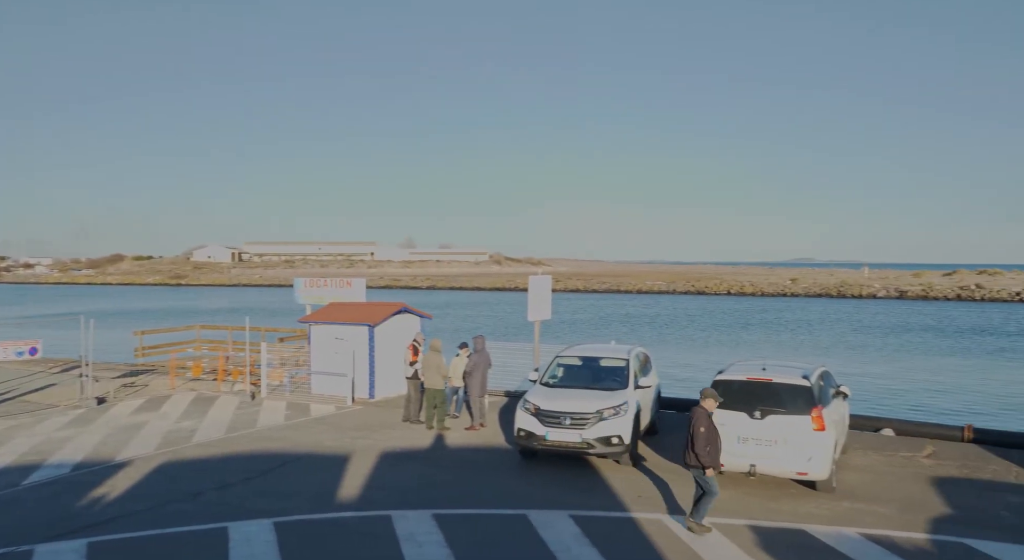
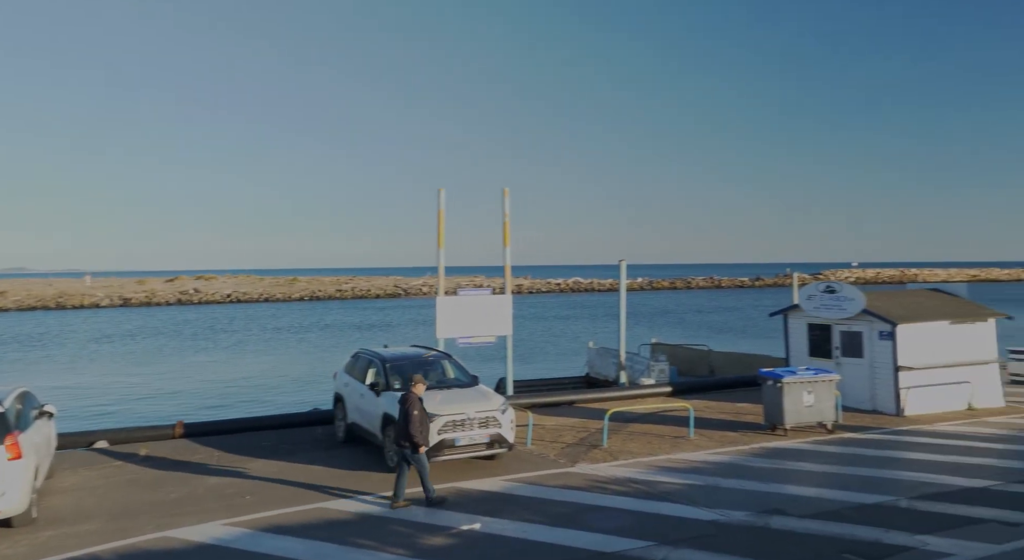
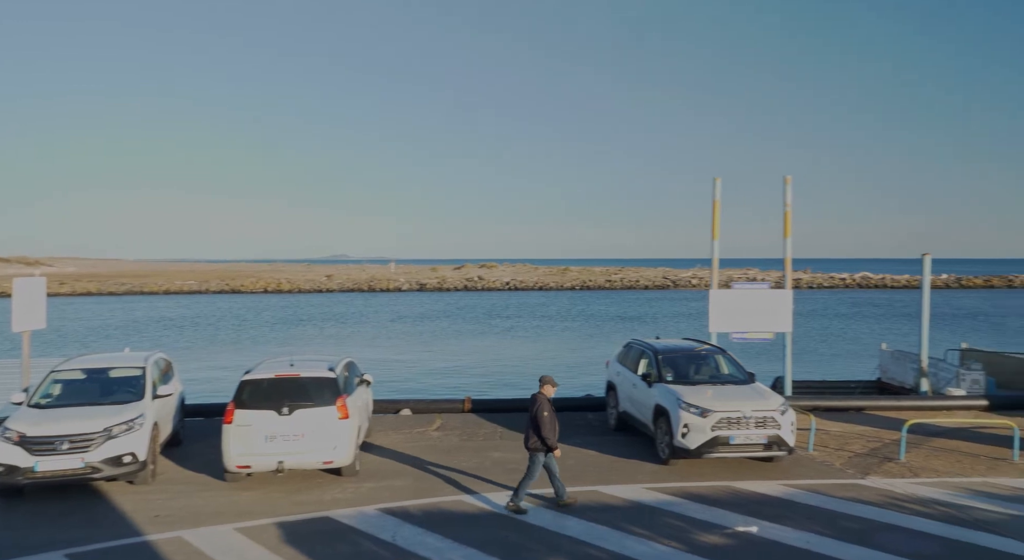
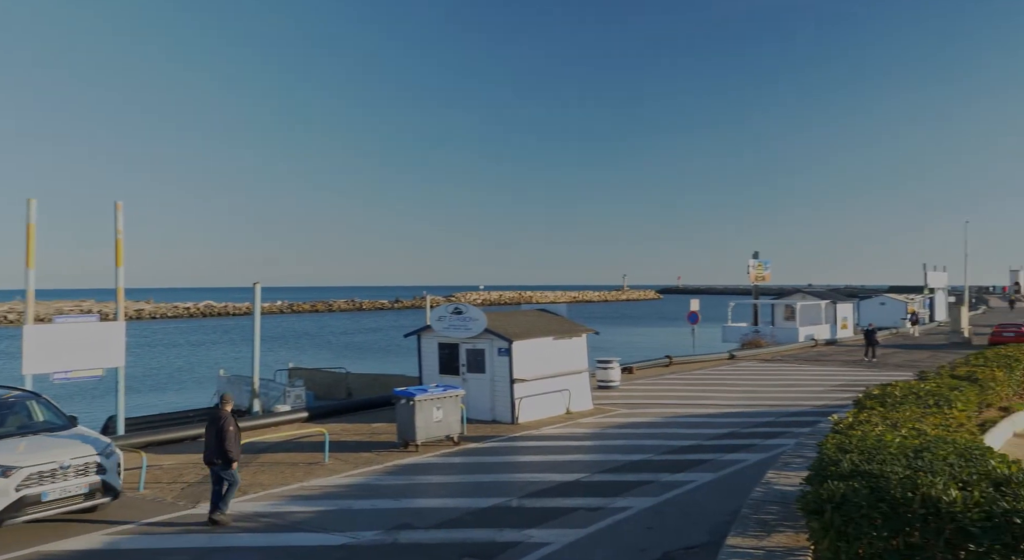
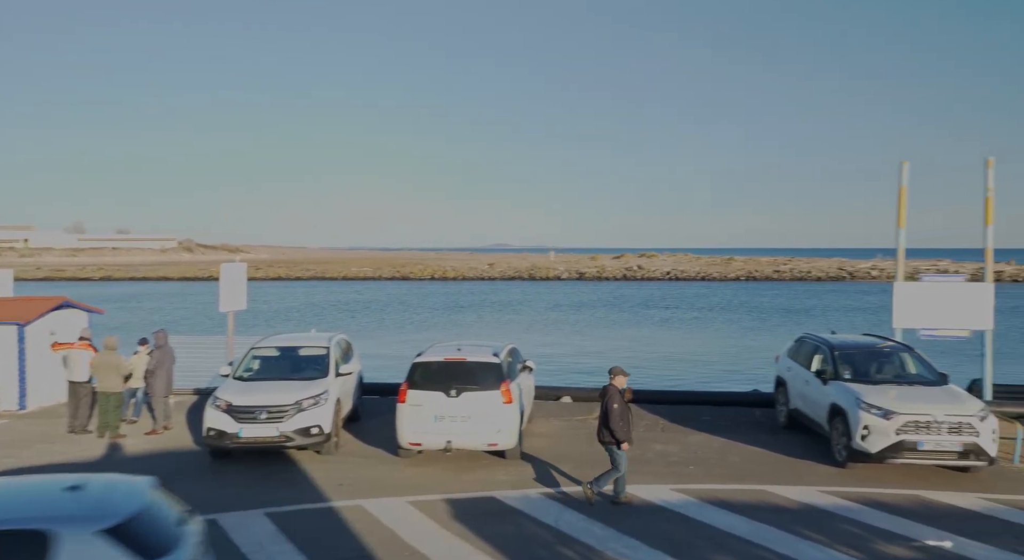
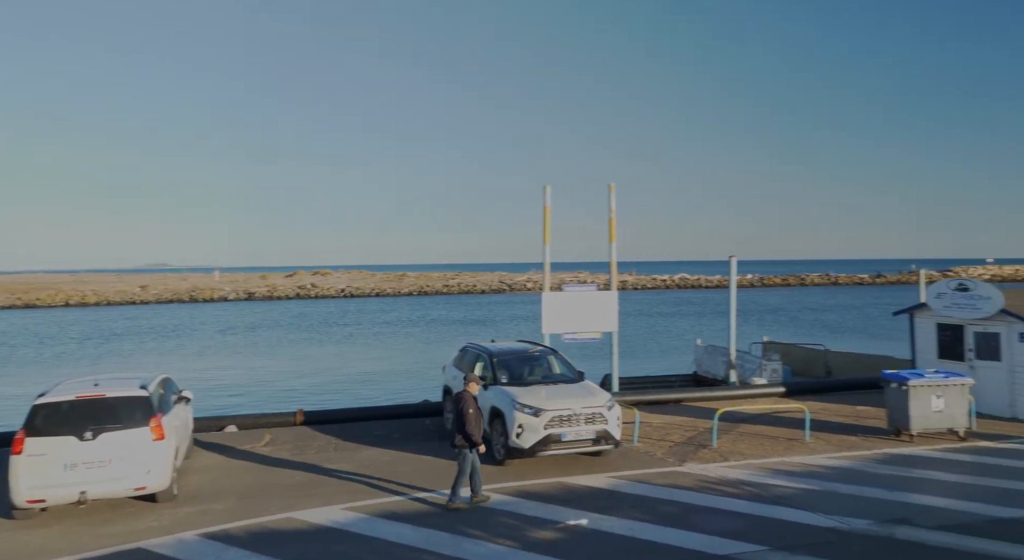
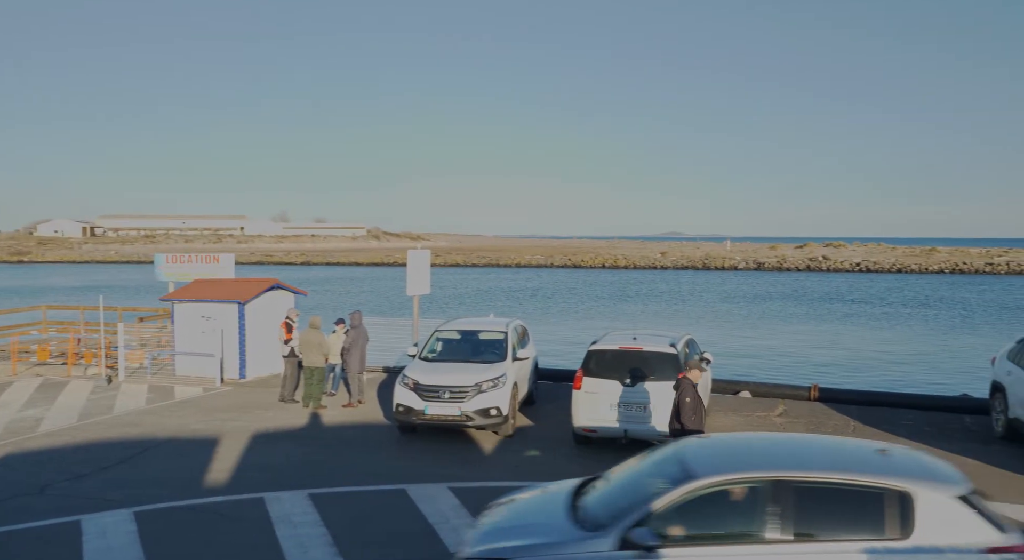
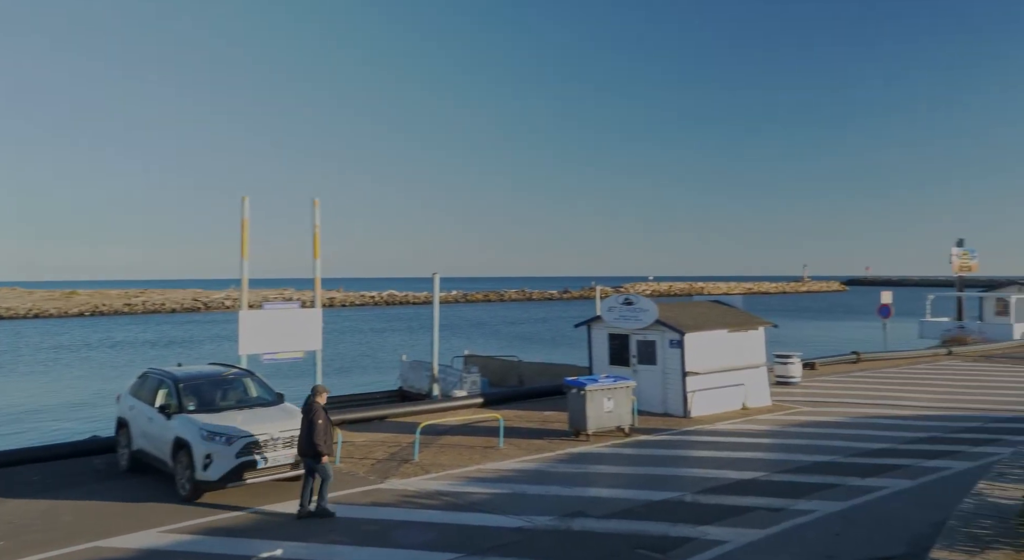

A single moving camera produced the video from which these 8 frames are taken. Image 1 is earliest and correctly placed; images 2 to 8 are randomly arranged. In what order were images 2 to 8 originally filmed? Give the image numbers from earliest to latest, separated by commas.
7, 5, 3, 6, 2, 8, 4
